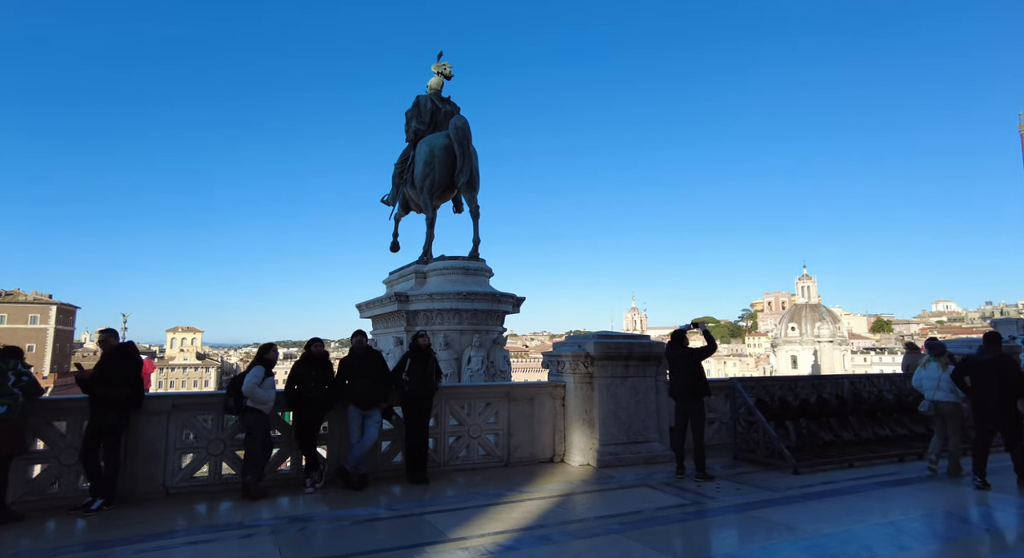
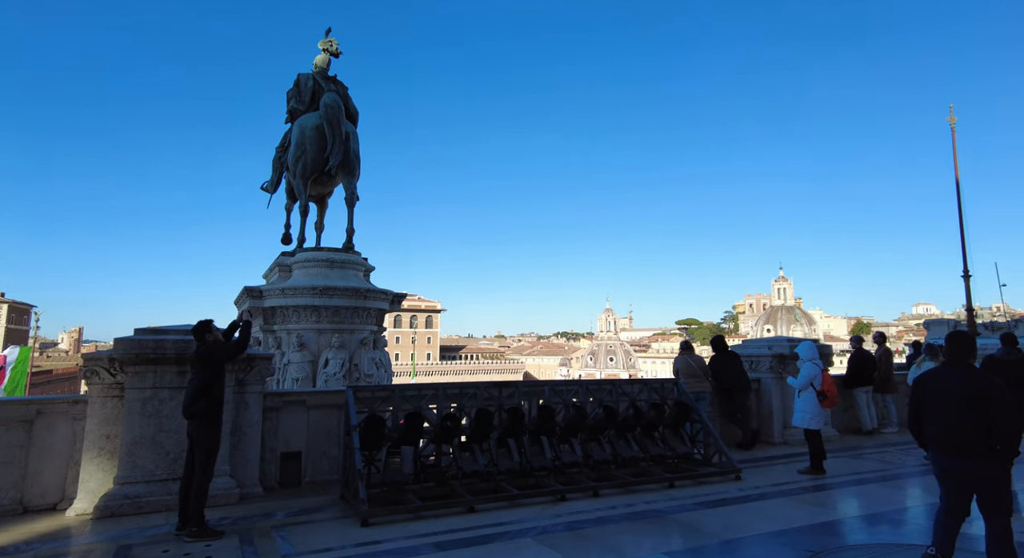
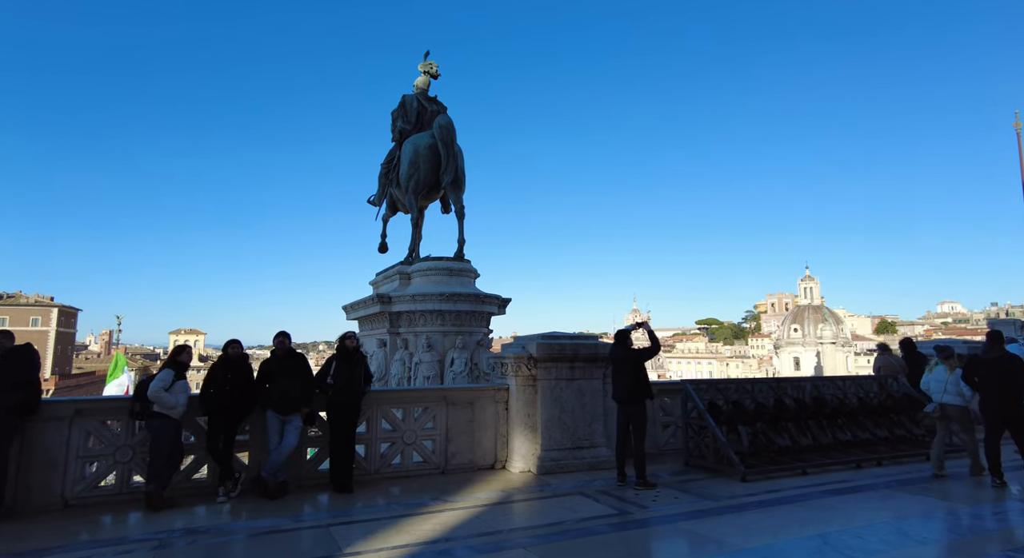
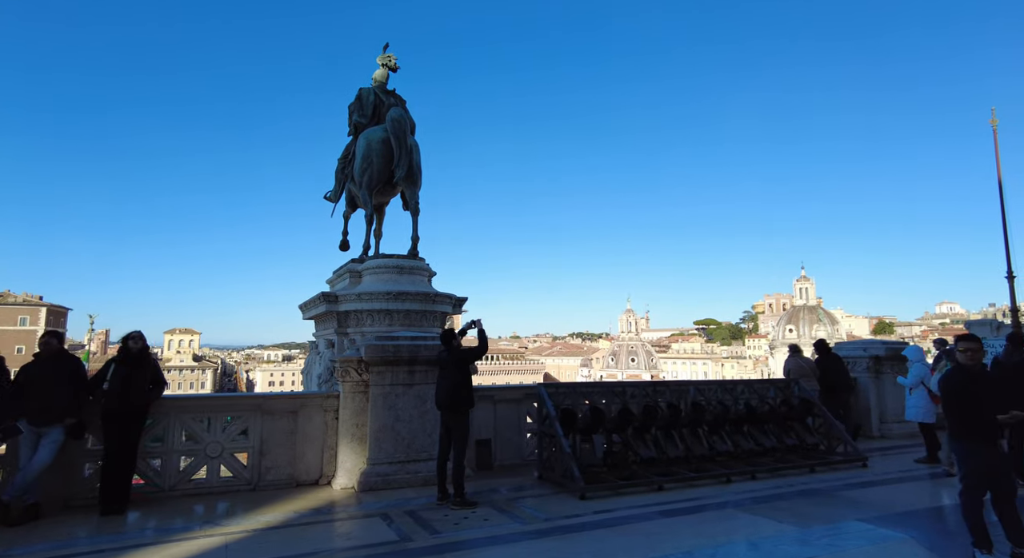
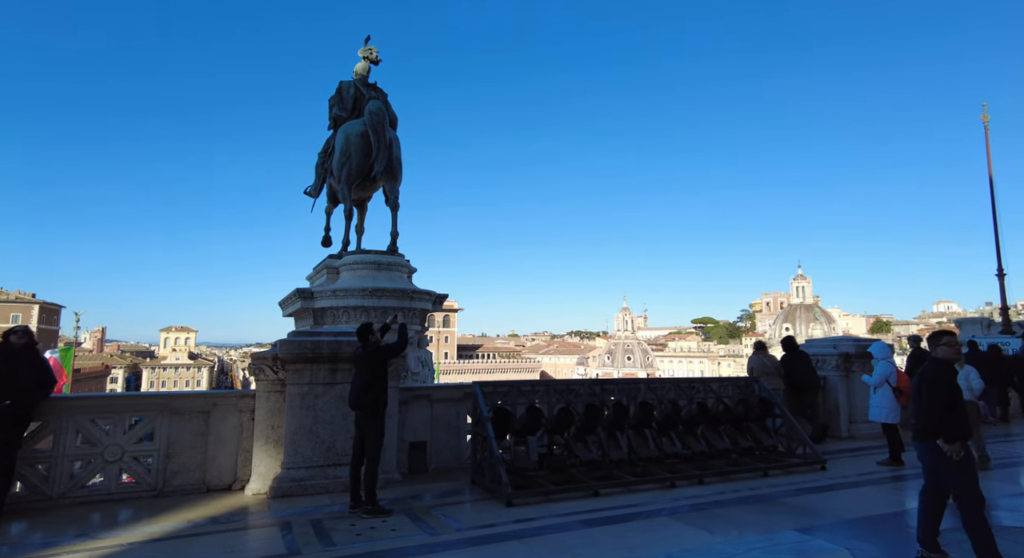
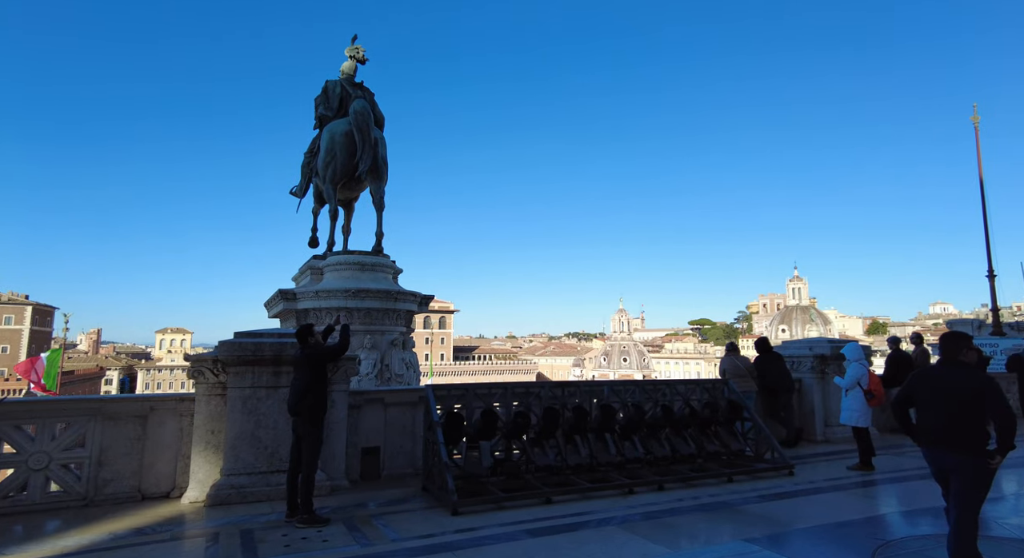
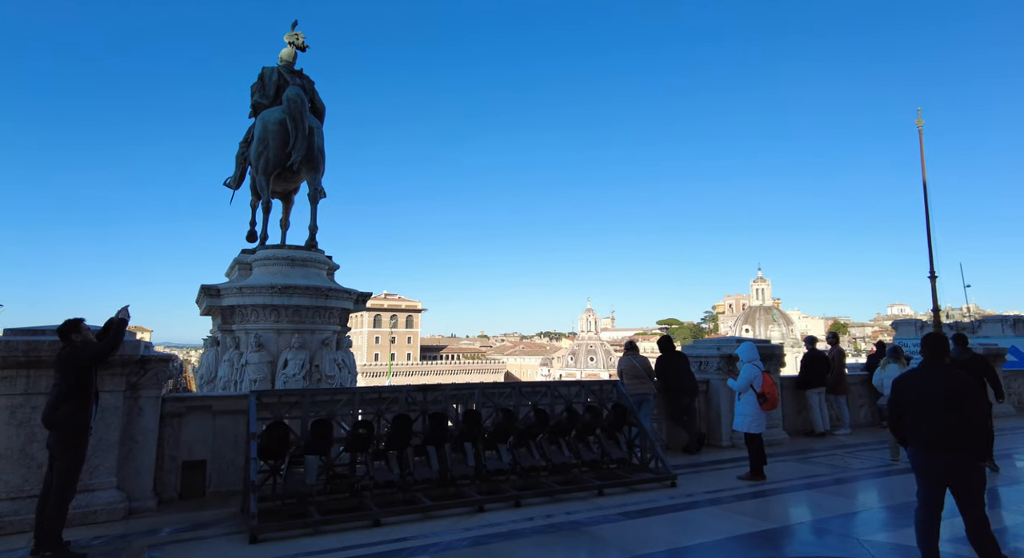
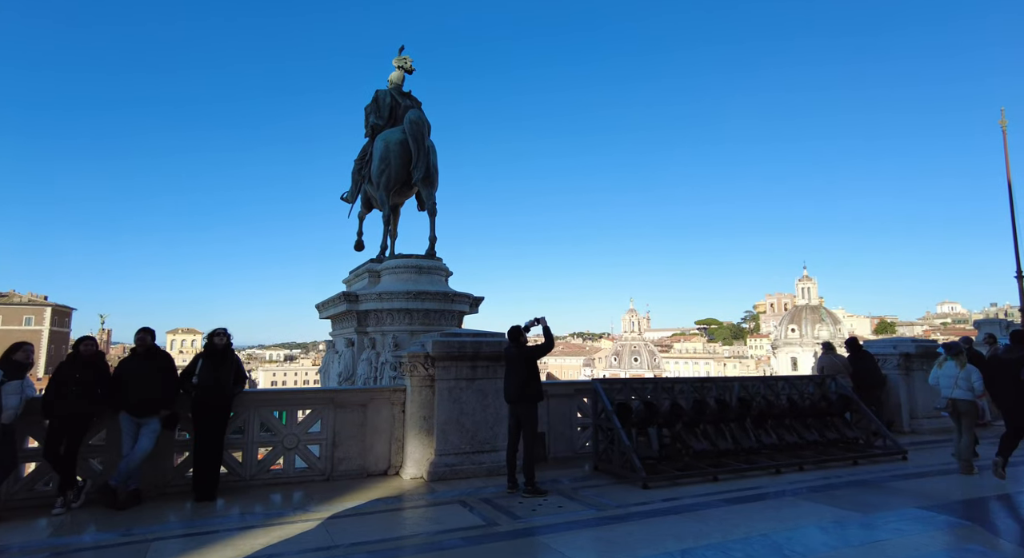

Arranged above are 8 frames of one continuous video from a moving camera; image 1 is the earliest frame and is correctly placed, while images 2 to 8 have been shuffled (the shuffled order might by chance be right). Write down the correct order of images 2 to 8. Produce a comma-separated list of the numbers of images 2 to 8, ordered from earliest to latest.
3, 8, 4, 5, 6, 2, 7
